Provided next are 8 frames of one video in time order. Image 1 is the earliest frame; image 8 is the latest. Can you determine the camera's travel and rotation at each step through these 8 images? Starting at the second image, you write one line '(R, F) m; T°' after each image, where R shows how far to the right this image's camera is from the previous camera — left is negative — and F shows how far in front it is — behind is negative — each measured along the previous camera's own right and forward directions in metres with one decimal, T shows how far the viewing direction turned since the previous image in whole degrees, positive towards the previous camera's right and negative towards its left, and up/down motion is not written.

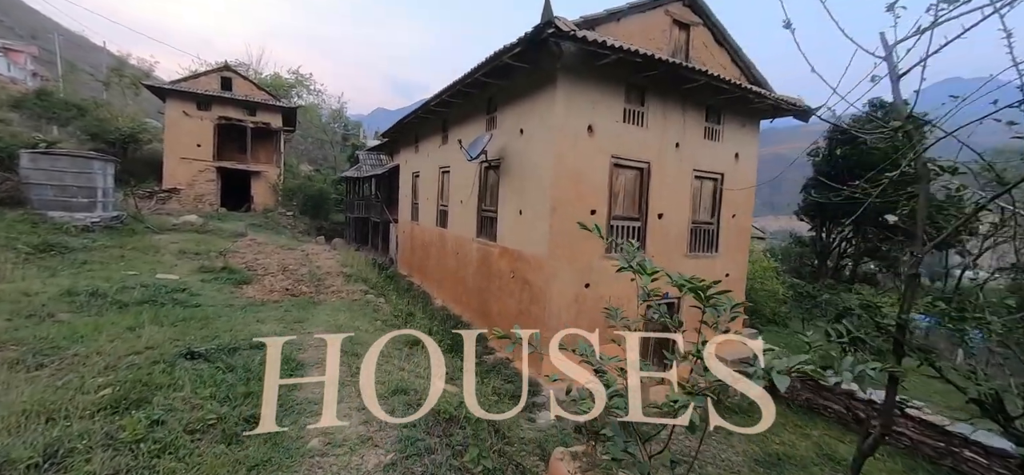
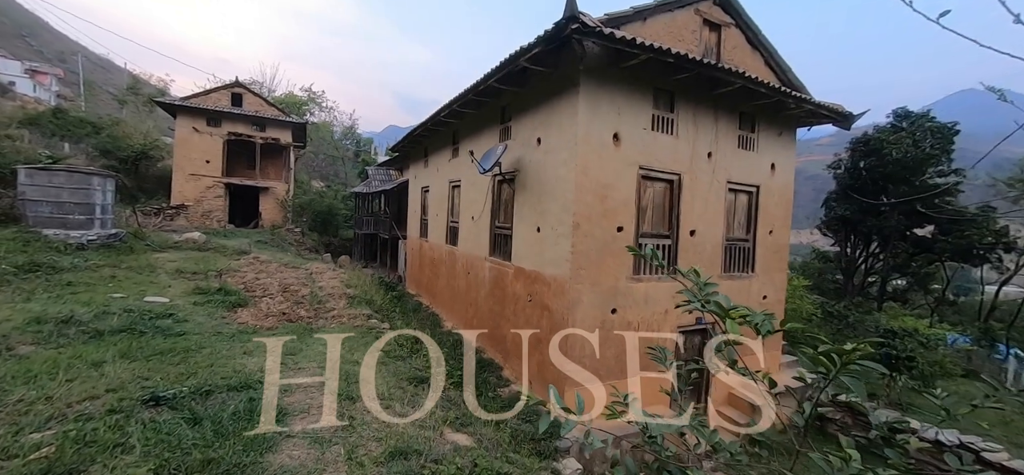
(-0.1, +0.7) m; -1°
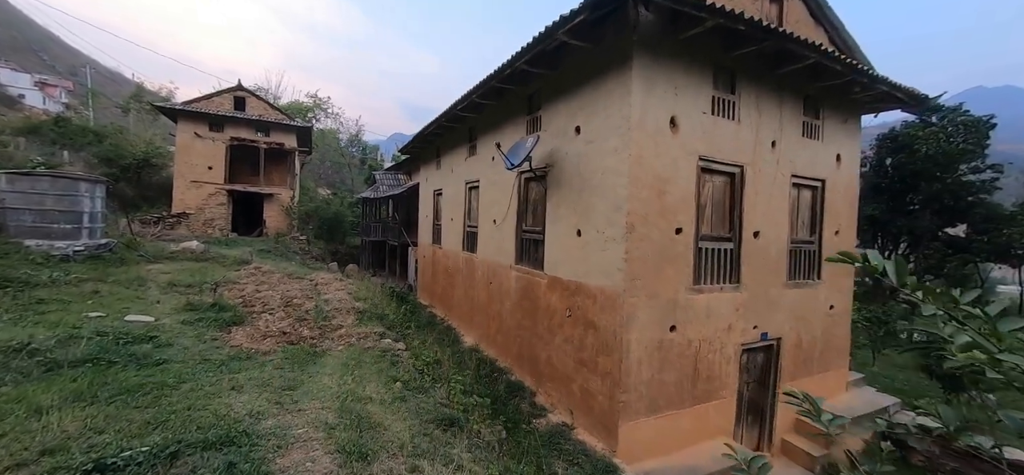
(-0.4, +0.9) m; -1°
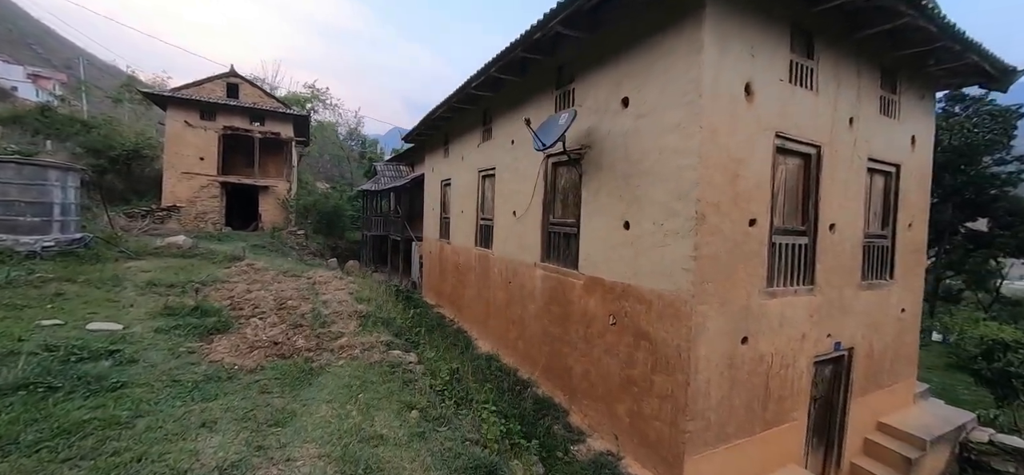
(-0.4, +0.9) m; 0°
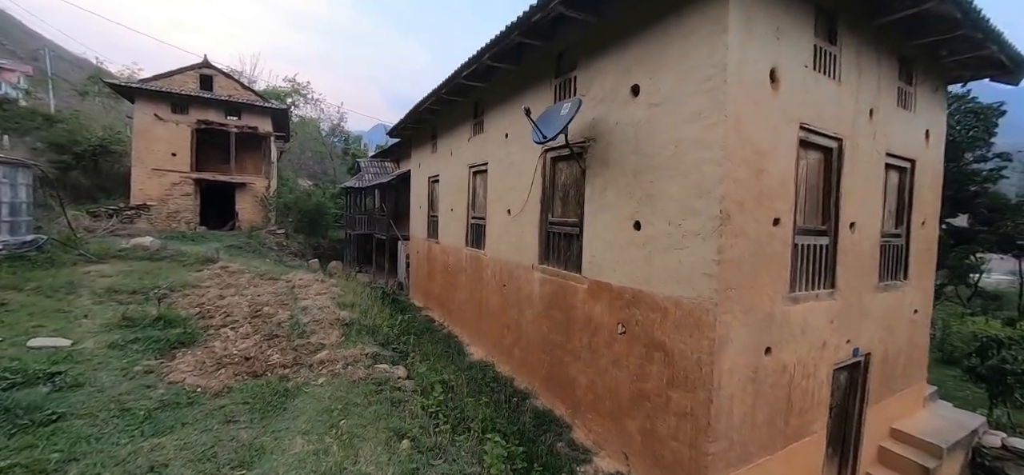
(-0.1, +0.4) m; +2°
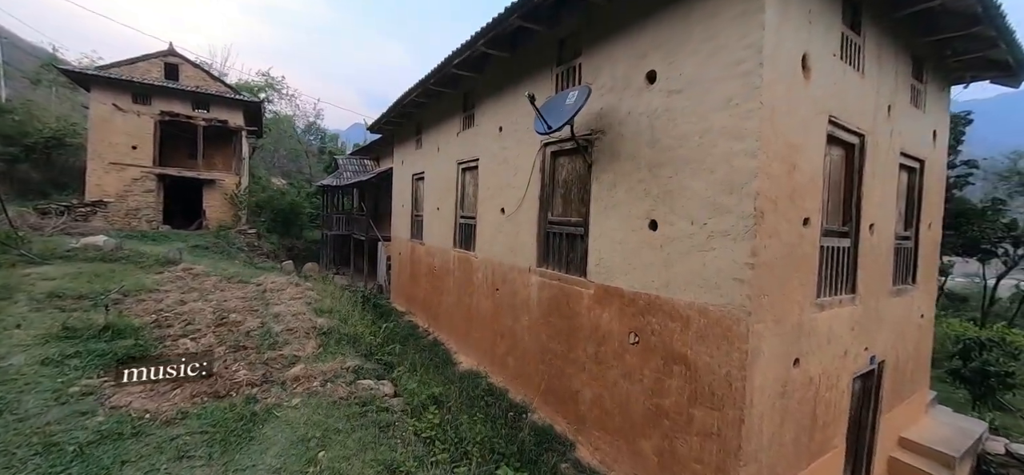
(-0.2, +0.4) m; +3°
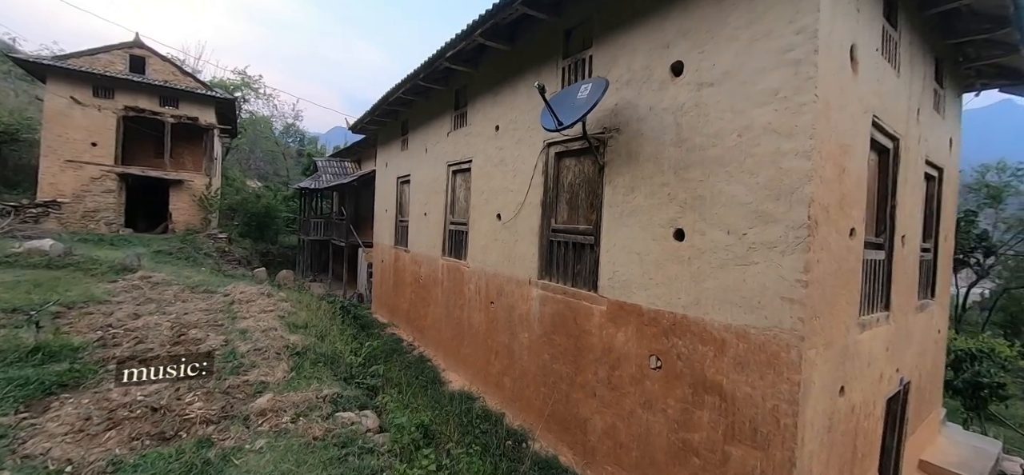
(-0.2, +0.5) m; +3°
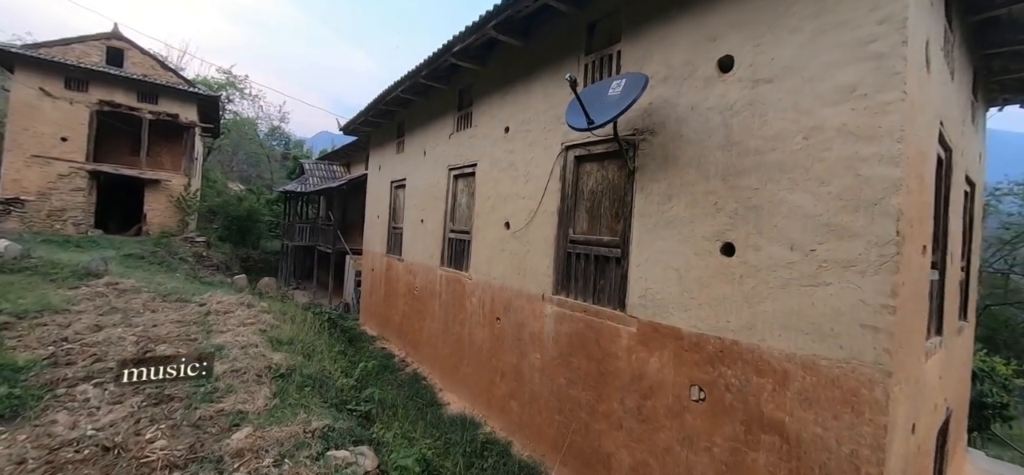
(-0.3, +0.4) m; +2°
